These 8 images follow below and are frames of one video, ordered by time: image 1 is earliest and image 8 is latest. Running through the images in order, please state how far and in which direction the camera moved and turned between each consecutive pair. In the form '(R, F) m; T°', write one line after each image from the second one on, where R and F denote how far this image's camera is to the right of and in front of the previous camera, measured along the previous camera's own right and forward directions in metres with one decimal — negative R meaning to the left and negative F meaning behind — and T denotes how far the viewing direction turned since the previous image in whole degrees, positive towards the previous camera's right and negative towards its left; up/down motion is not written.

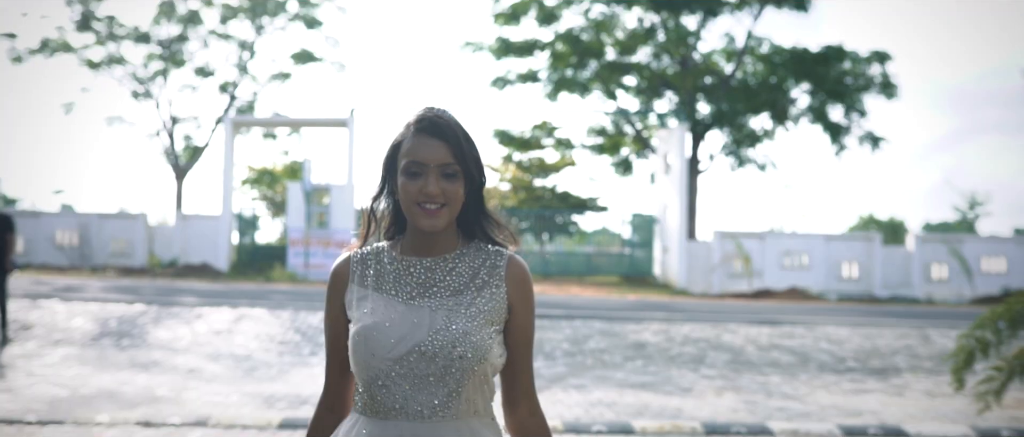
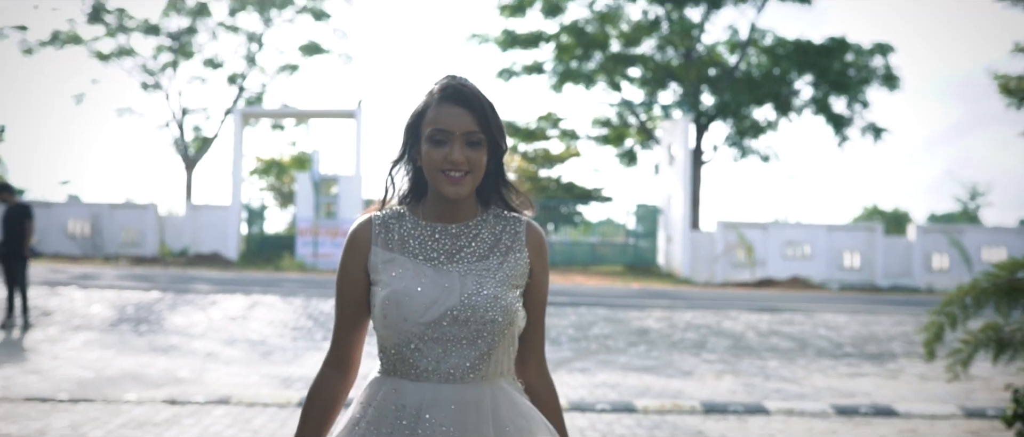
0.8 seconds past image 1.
(0.0, -0.4) m; 0°
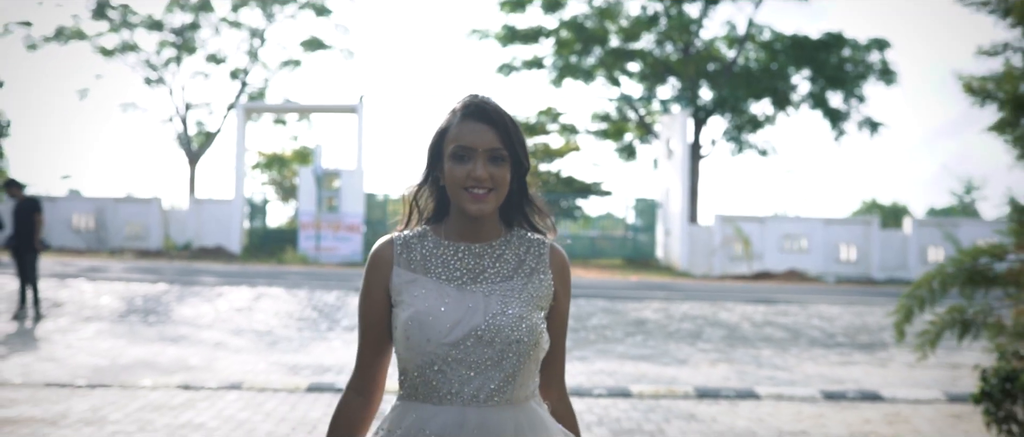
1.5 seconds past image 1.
(0.0, -0.4) m; 0°
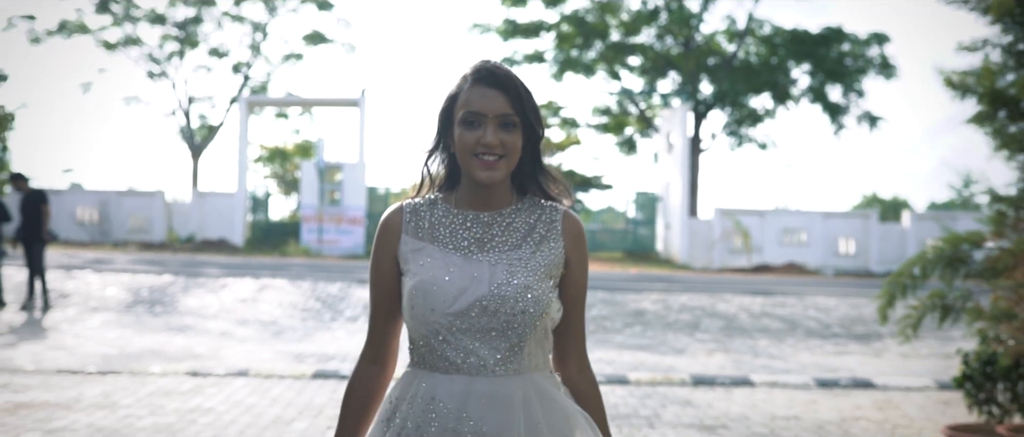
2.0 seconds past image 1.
(0.0, -0.2) m; 0°
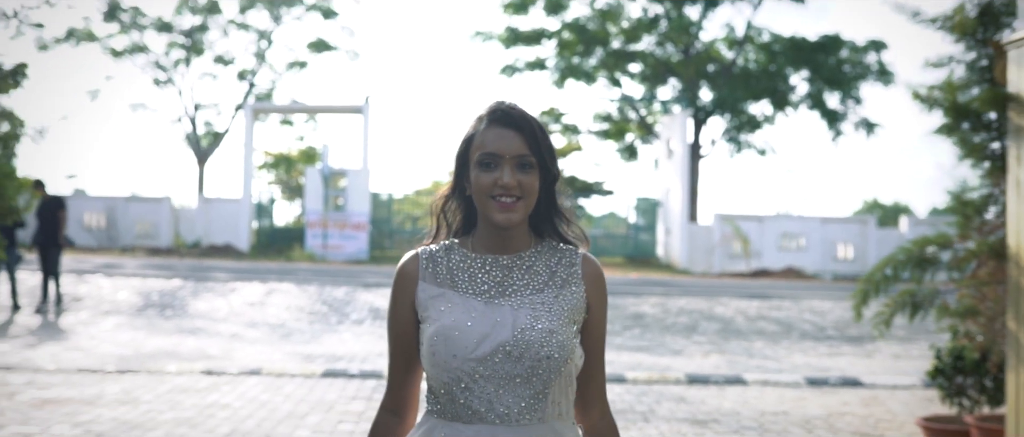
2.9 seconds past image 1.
(0.0, -0.4) m; 0°
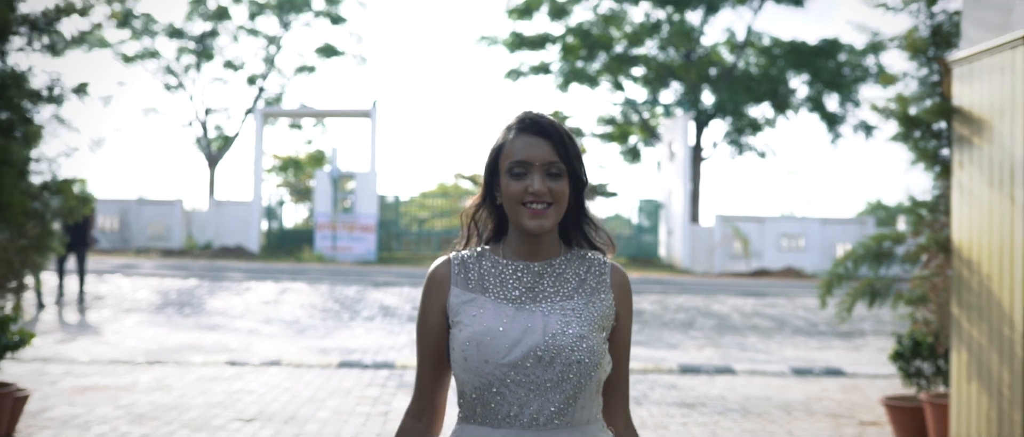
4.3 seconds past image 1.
(0.0, -0.7) m; 0°
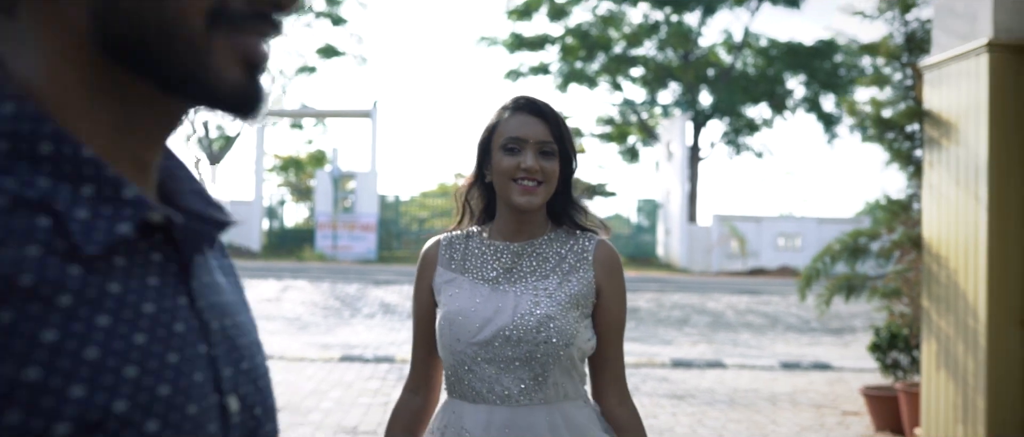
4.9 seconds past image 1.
(0.0, -0.3) m; 0°
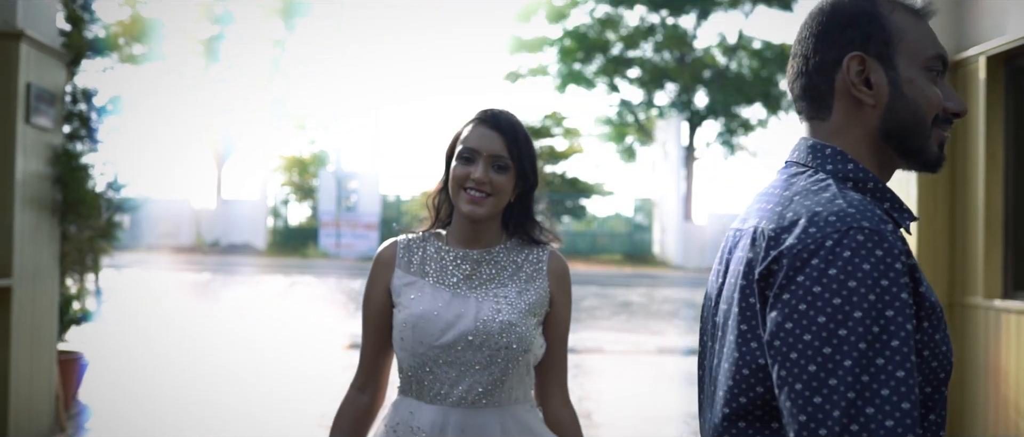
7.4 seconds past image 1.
(+0.1, -0.8) m; 0°
